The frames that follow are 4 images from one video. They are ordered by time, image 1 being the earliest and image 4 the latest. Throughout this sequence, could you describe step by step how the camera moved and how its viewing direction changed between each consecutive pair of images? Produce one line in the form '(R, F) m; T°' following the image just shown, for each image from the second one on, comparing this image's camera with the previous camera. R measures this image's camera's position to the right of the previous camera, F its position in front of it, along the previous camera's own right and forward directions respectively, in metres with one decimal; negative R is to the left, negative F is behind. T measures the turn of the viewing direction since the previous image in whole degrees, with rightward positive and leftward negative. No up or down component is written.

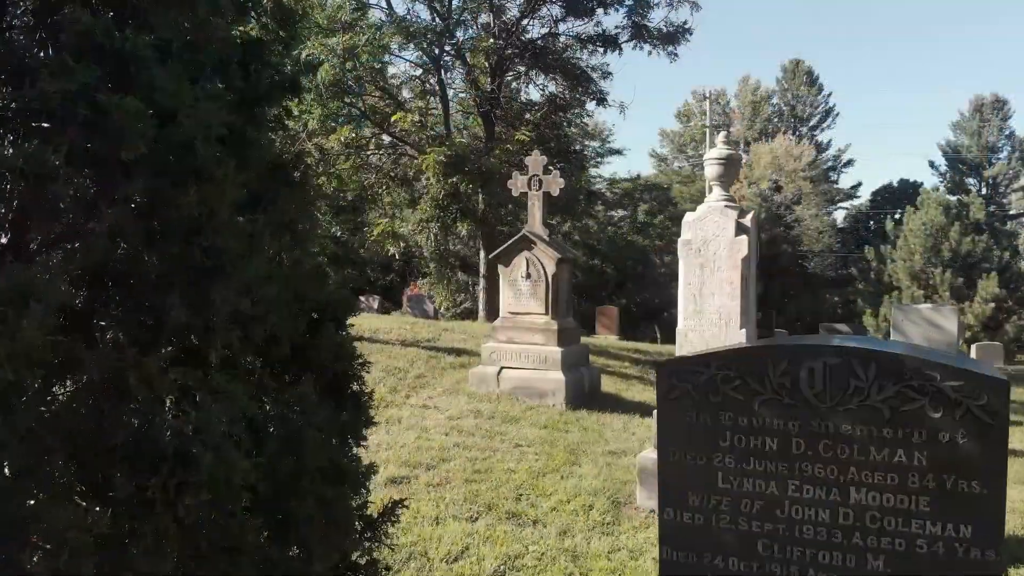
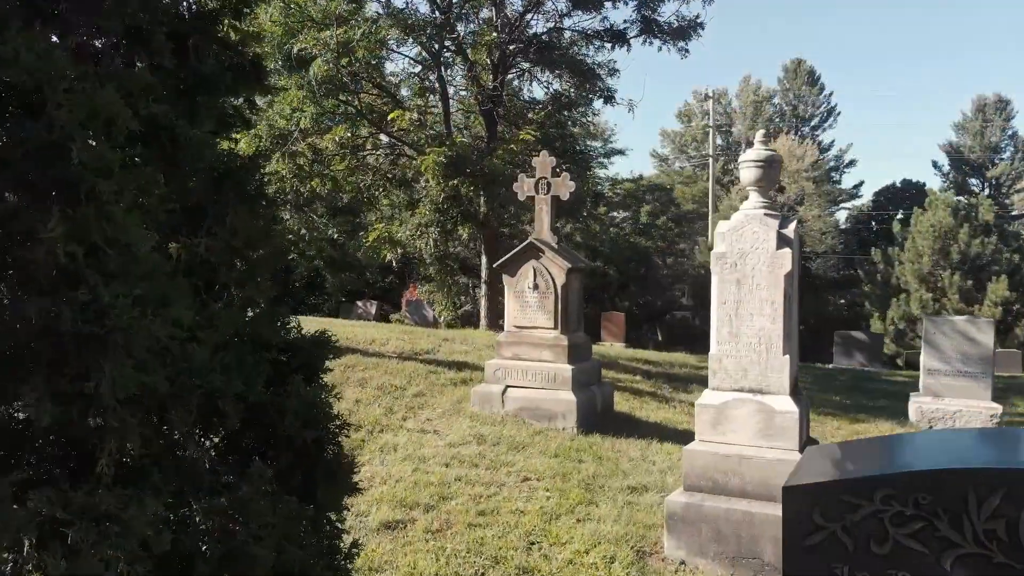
(-0.1, +0.7) m; 0°
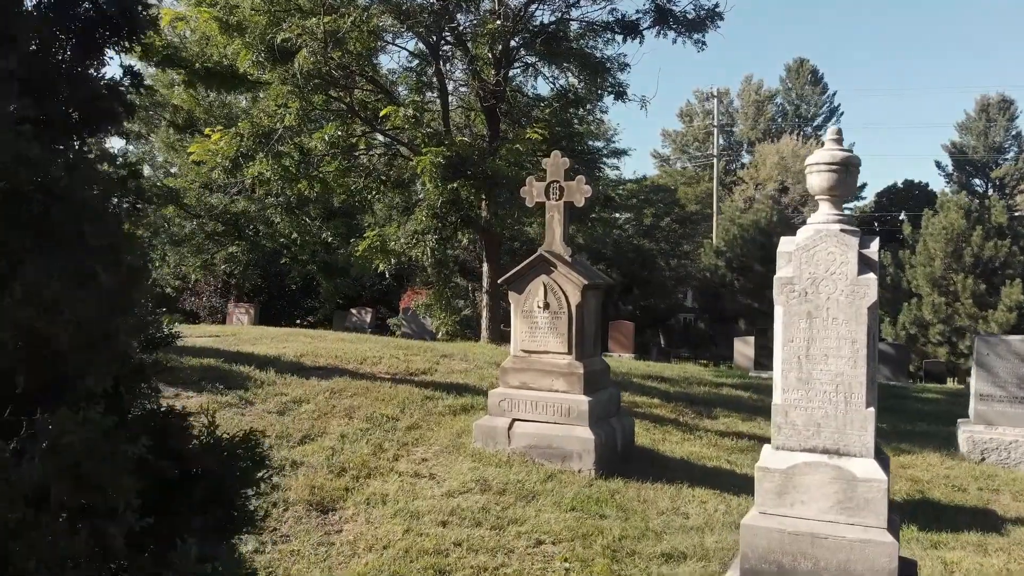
(-0.1, +1.0) m; 0°
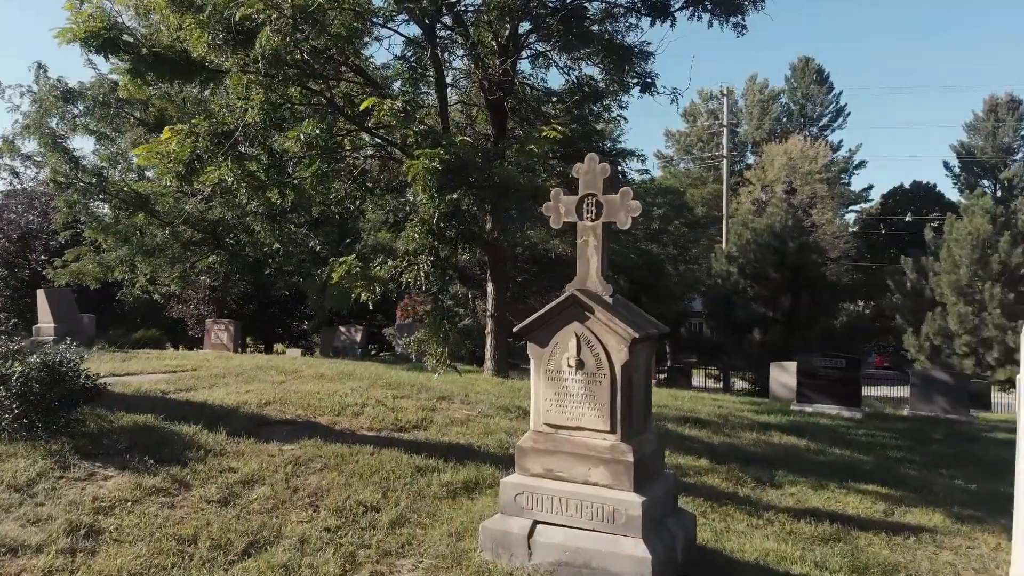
(-0.2, +1.9) m; 0°
